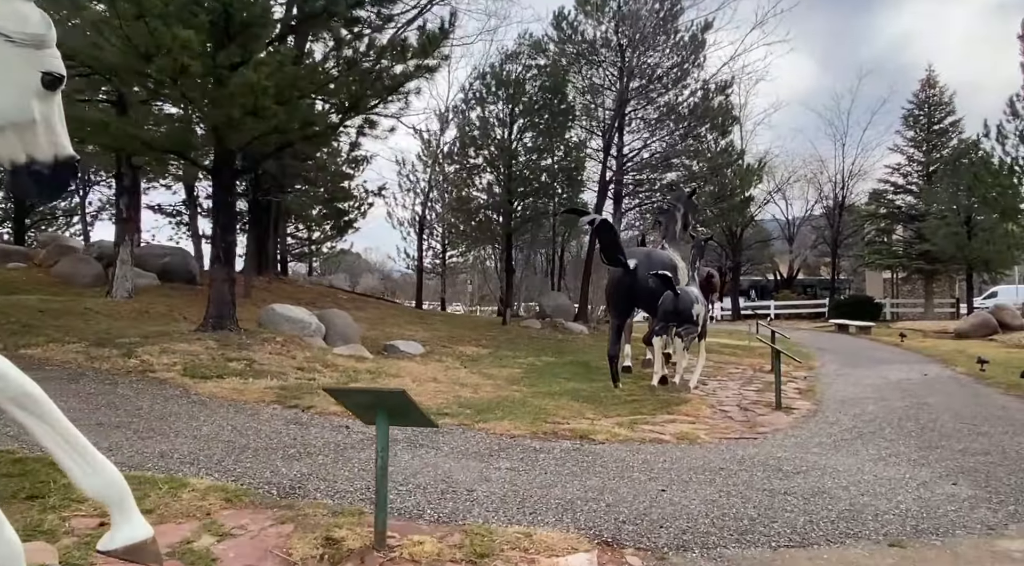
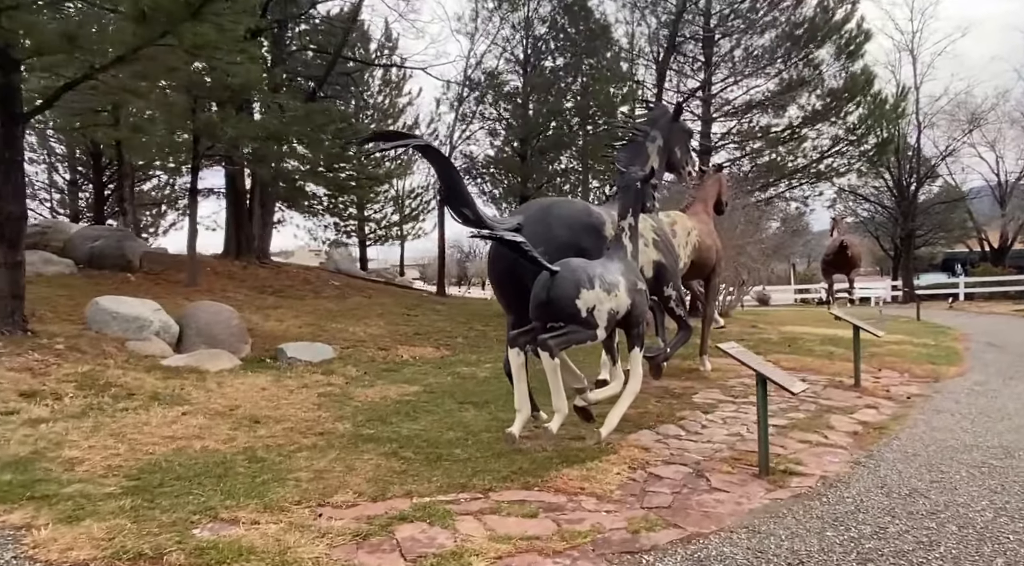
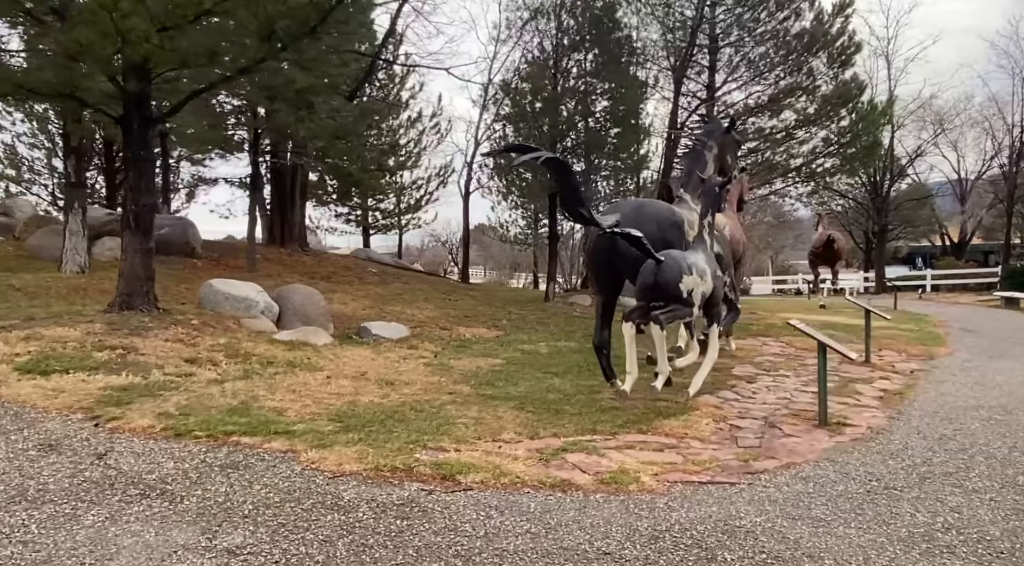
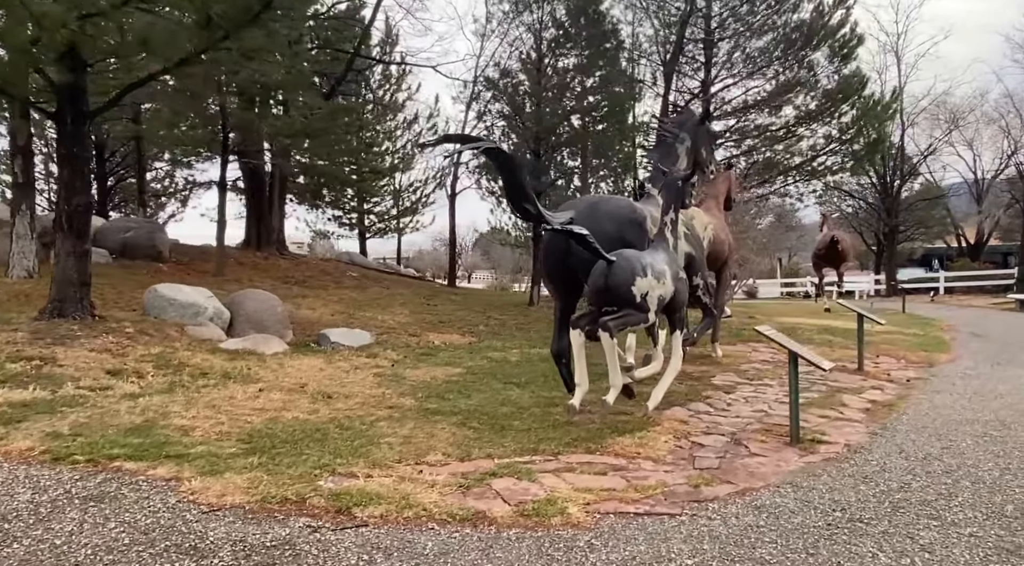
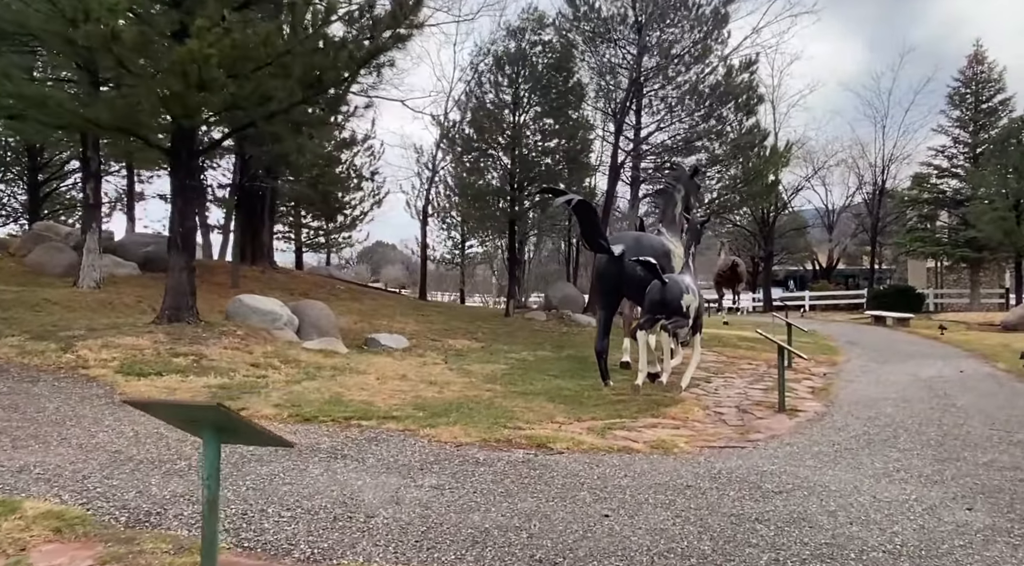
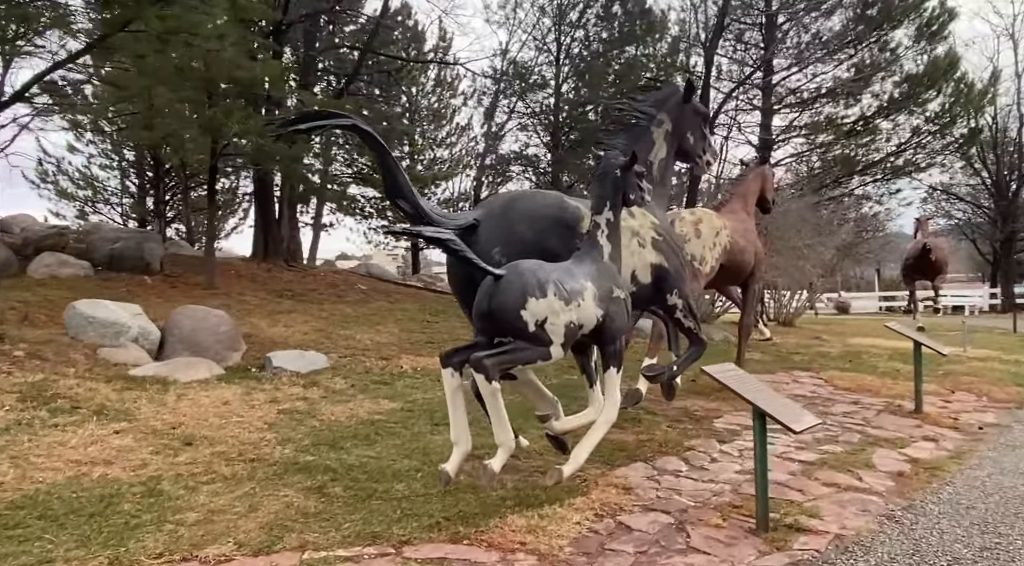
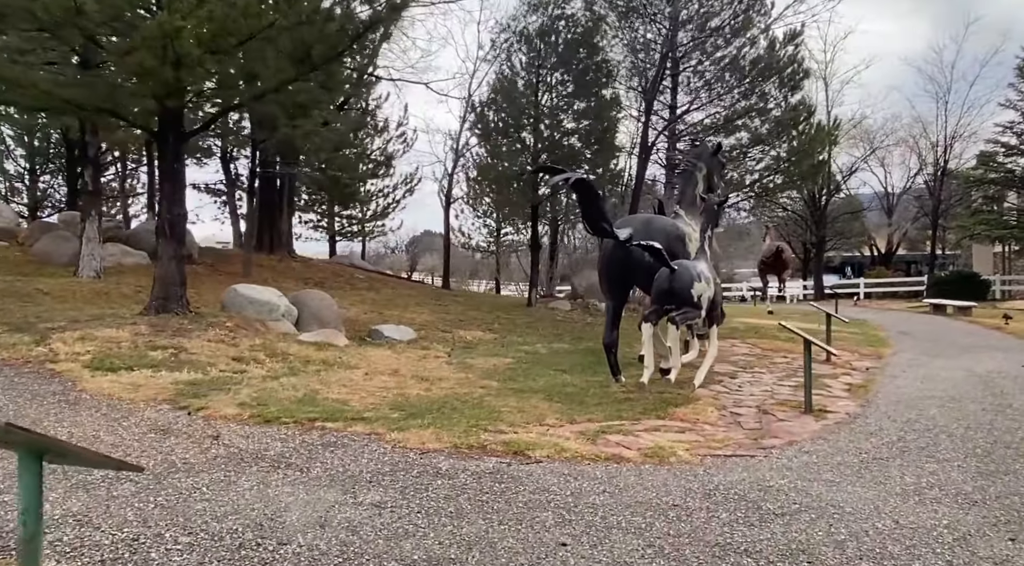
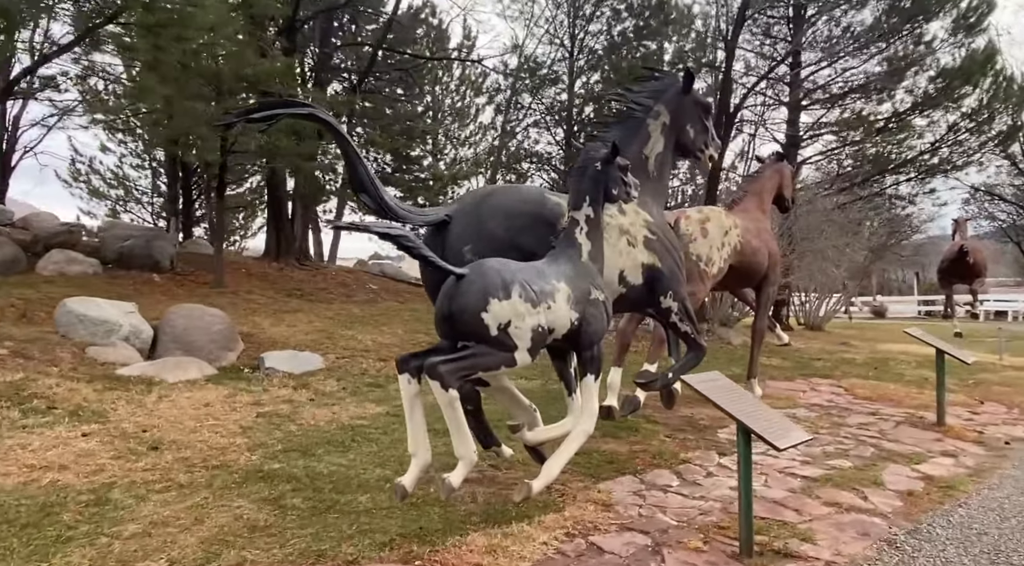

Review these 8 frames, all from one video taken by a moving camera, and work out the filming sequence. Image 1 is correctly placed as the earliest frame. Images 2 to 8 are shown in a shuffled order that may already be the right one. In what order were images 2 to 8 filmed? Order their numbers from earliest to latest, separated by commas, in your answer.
5, 7, 3, 4, 2, 6, 8
